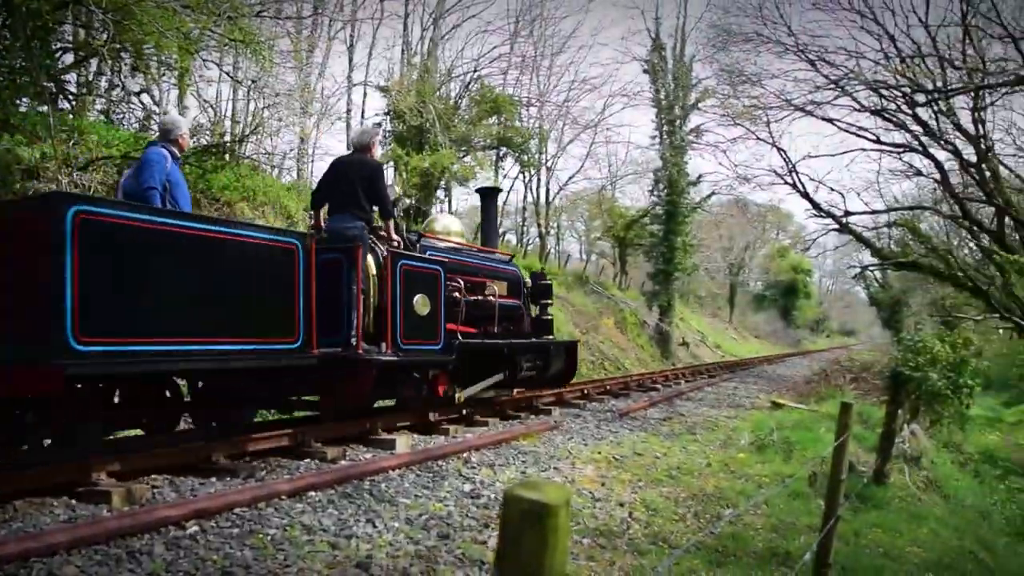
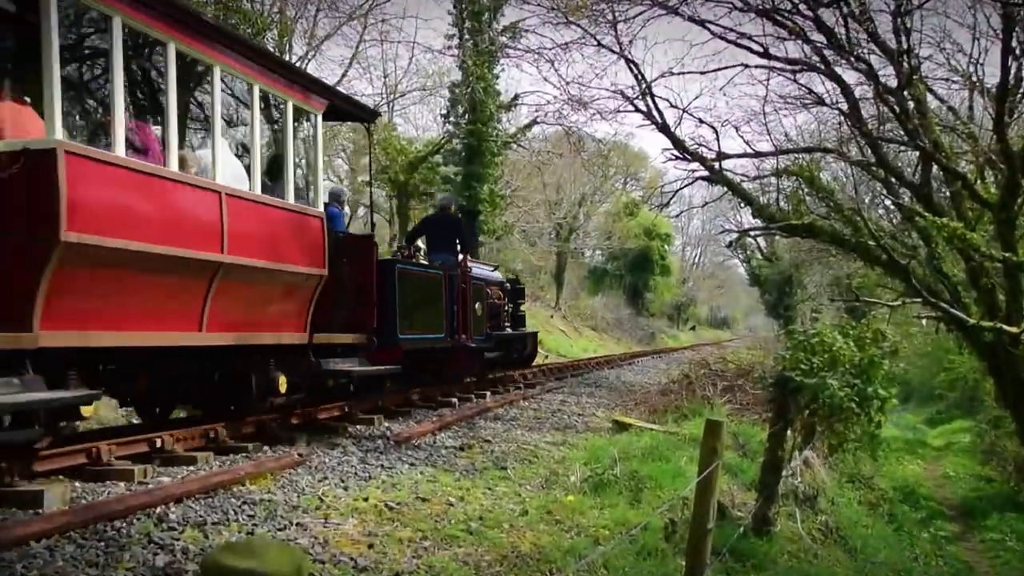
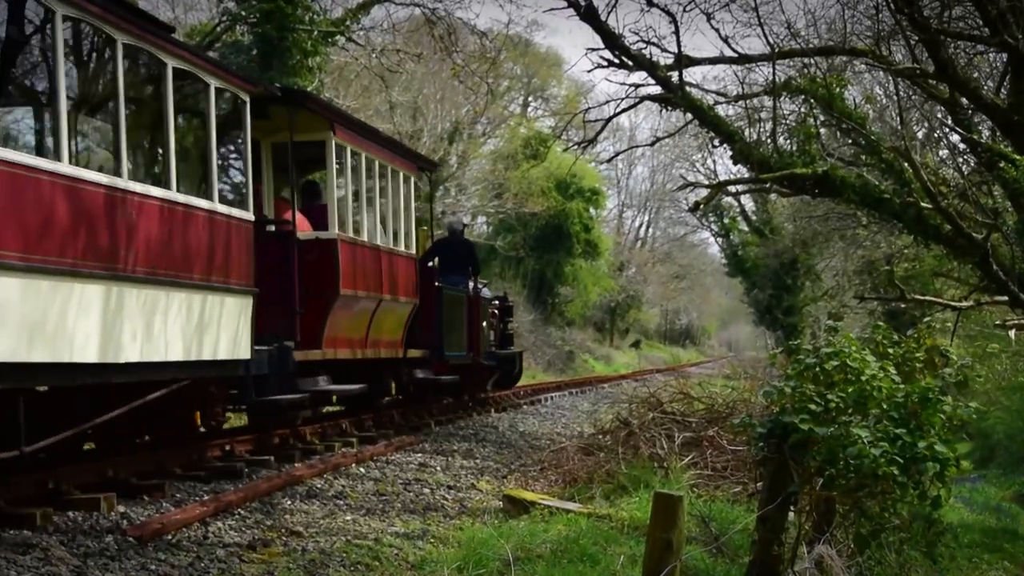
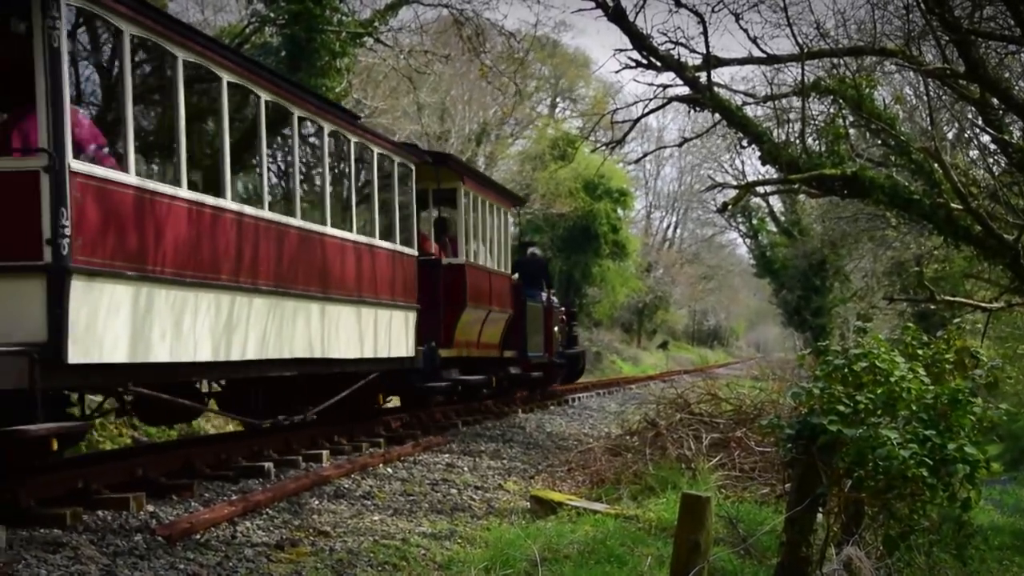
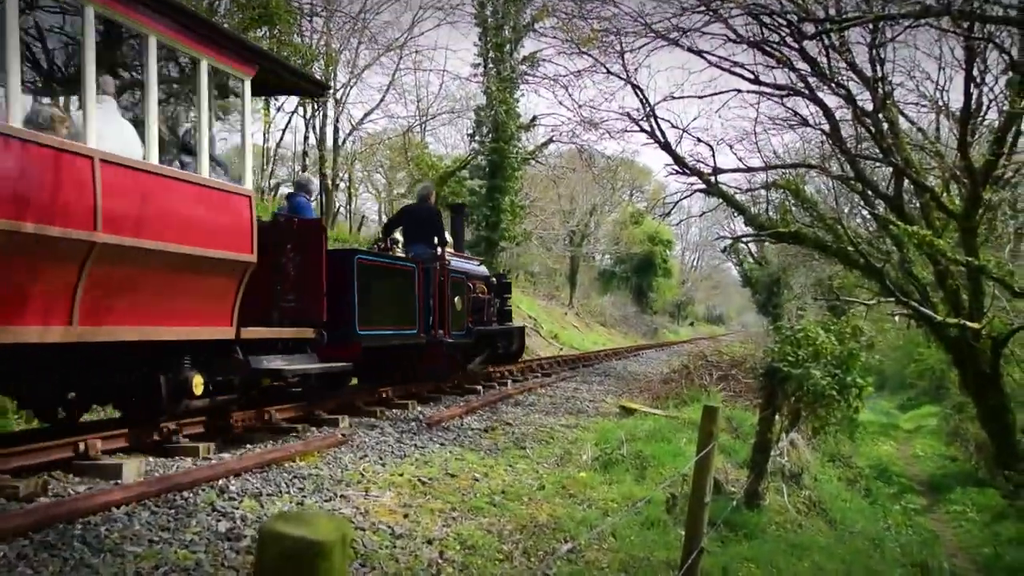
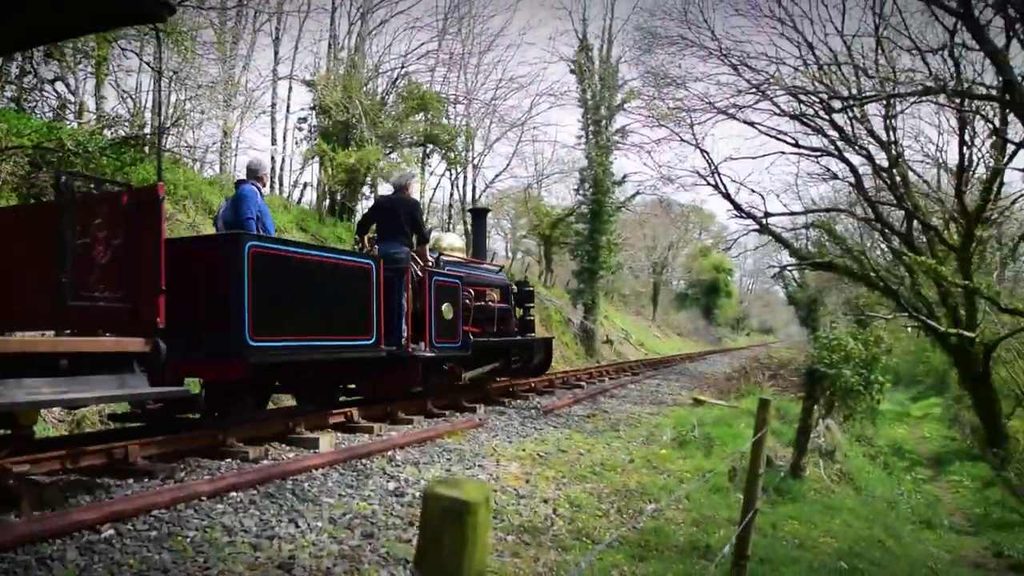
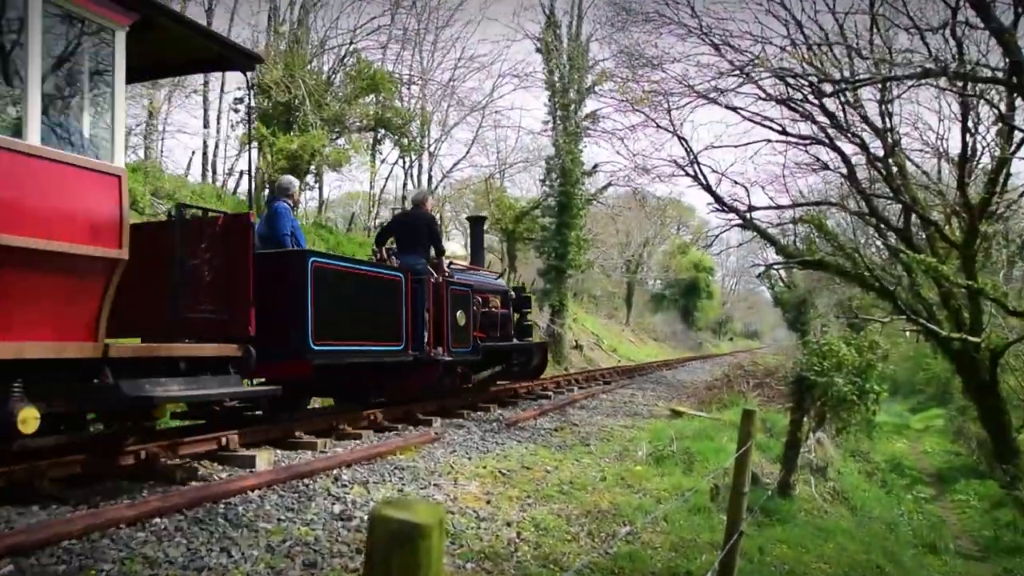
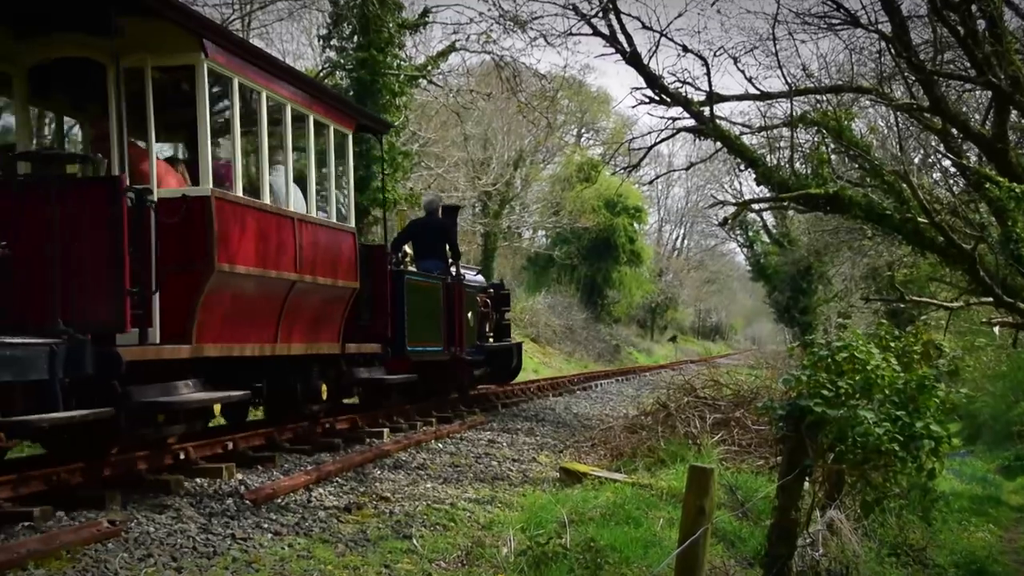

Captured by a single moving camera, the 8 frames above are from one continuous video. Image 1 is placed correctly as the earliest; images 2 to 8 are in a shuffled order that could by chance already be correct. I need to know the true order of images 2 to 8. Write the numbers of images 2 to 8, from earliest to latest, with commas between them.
6, 7, 5, 2, 8, 3, 4
